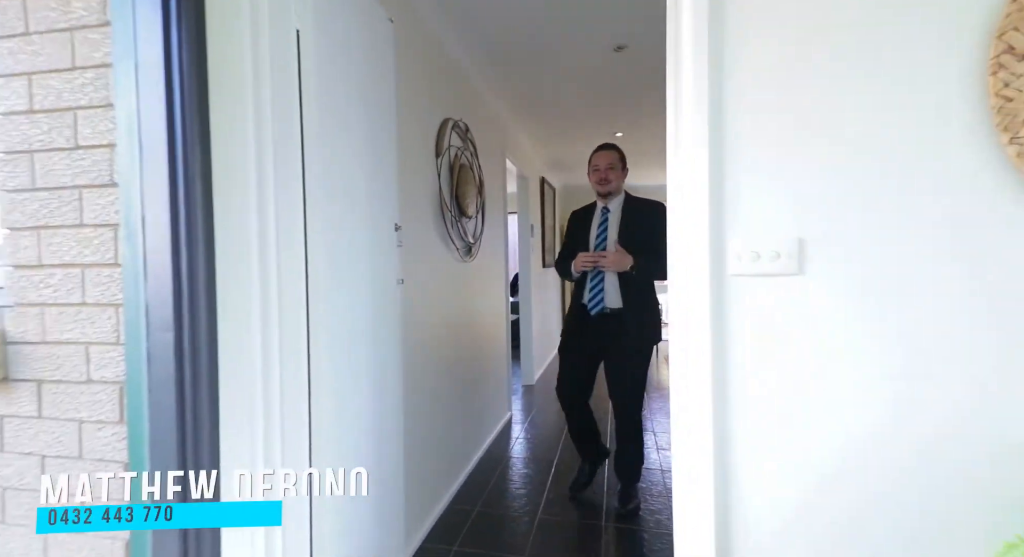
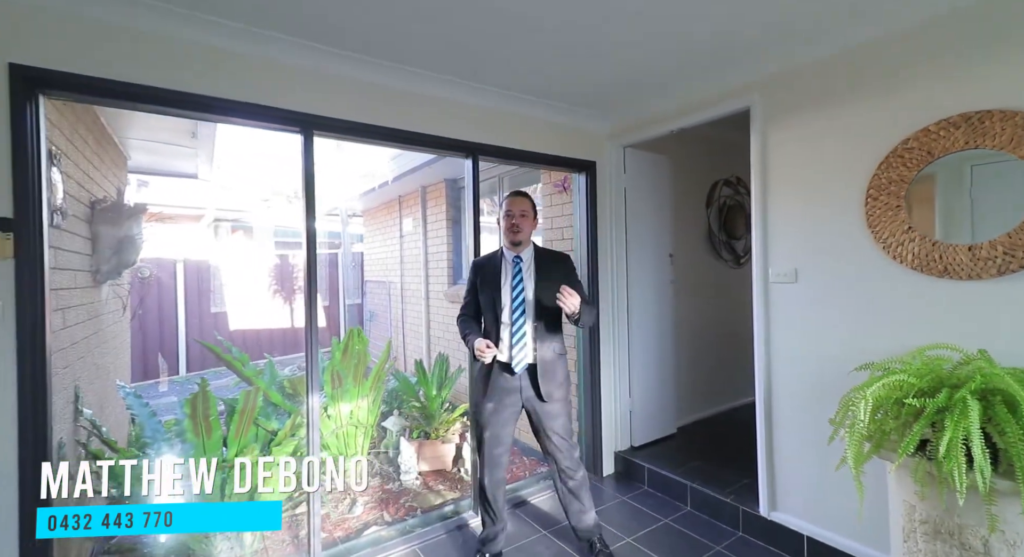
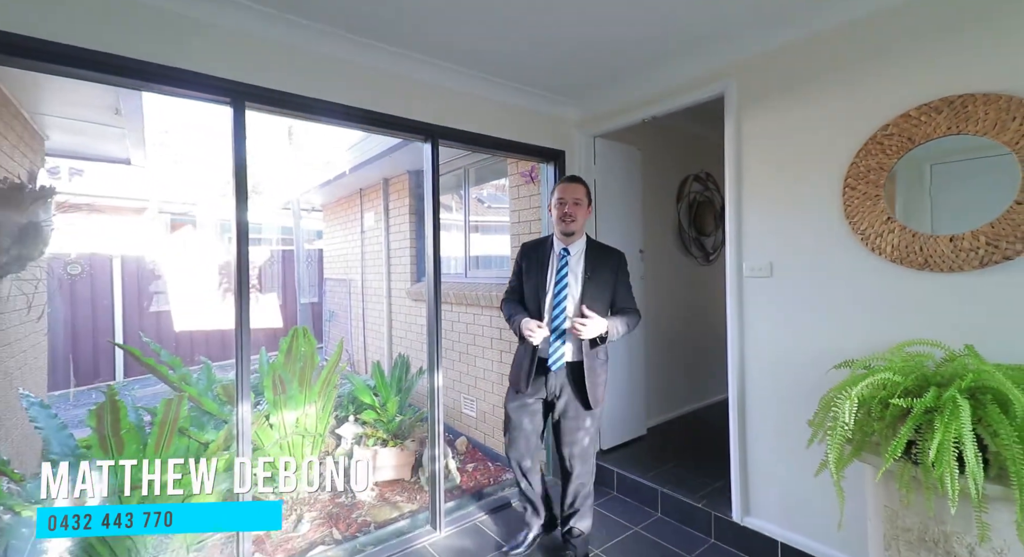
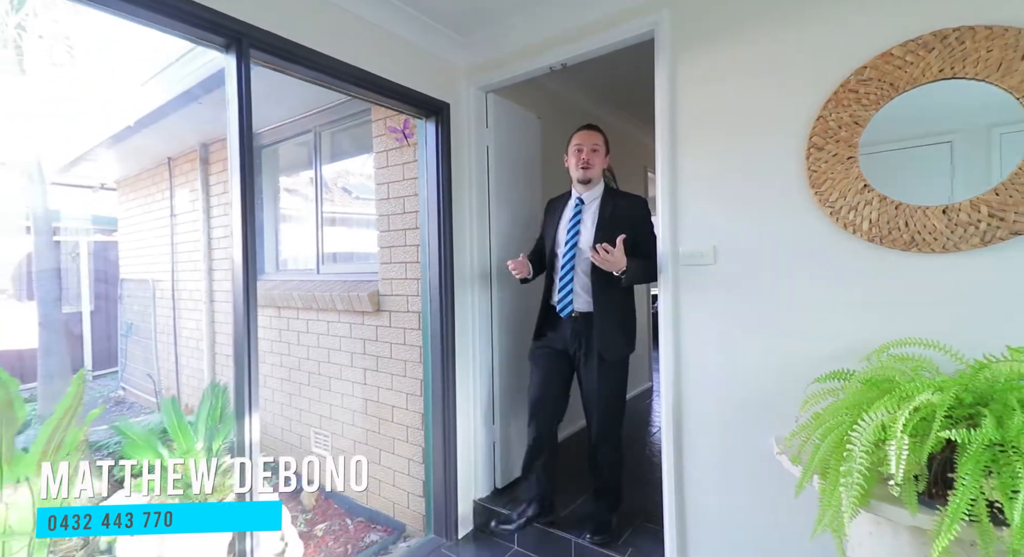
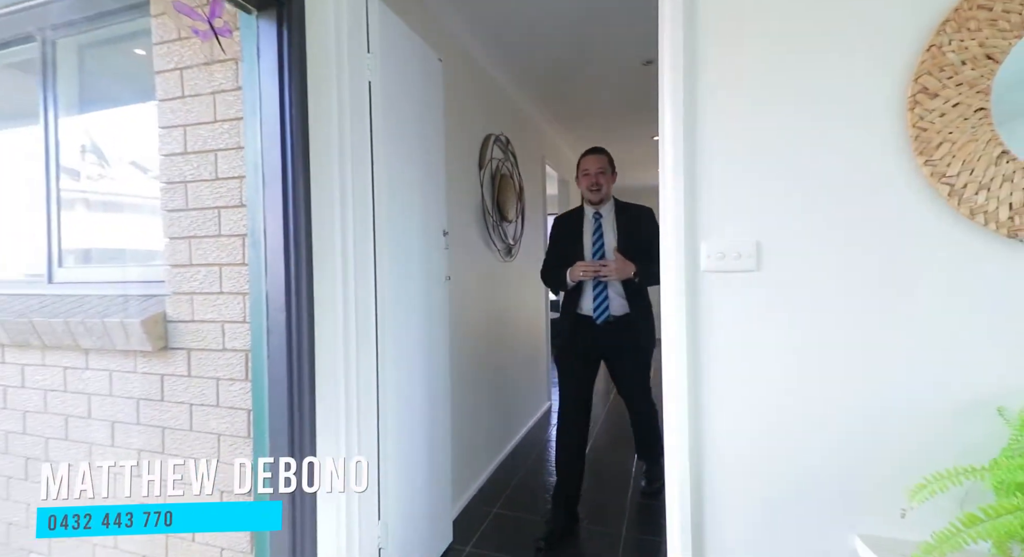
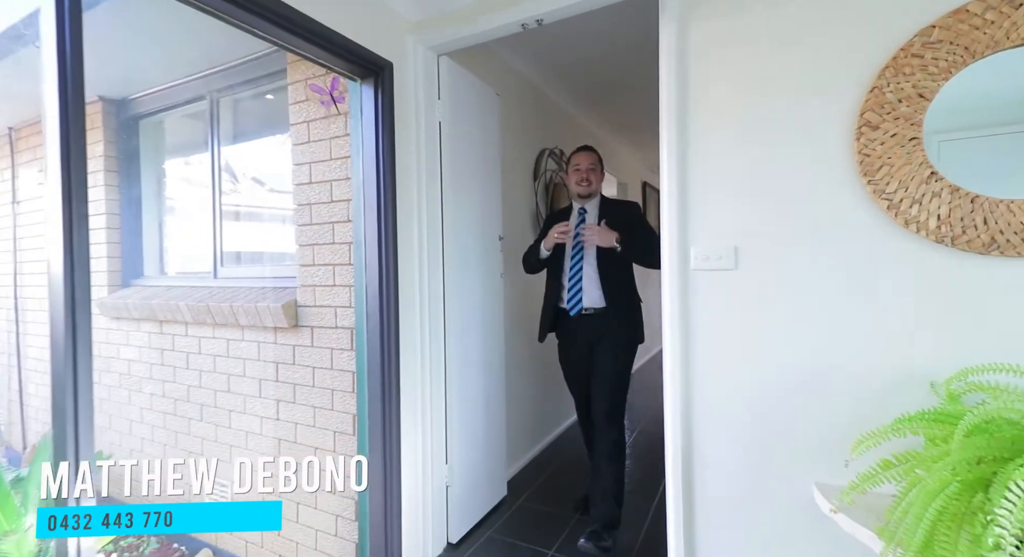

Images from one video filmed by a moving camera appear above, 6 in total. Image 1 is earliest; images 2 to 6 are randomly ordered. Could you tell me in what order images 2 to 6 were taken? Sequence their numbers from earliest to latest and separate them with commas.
5, 6, 4, 3, 2
